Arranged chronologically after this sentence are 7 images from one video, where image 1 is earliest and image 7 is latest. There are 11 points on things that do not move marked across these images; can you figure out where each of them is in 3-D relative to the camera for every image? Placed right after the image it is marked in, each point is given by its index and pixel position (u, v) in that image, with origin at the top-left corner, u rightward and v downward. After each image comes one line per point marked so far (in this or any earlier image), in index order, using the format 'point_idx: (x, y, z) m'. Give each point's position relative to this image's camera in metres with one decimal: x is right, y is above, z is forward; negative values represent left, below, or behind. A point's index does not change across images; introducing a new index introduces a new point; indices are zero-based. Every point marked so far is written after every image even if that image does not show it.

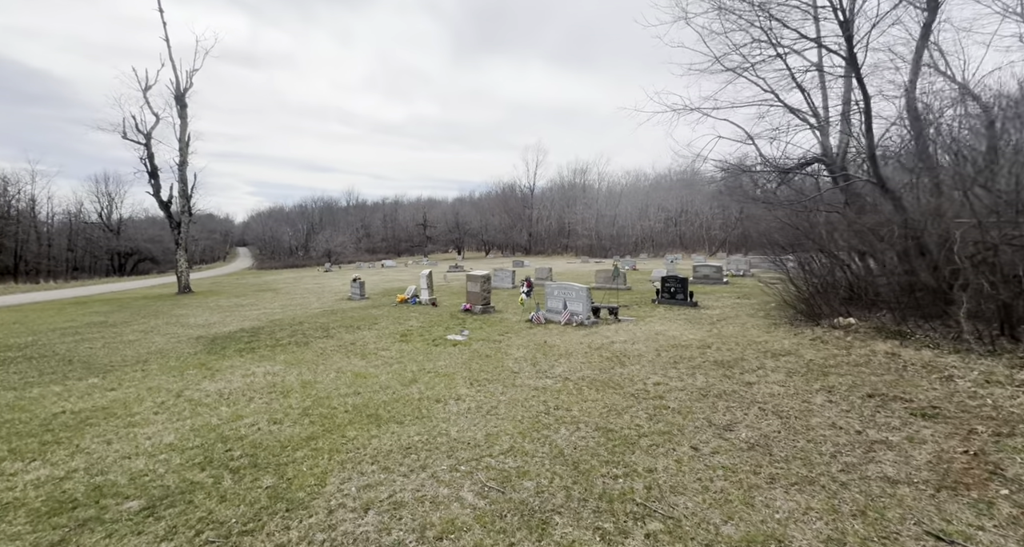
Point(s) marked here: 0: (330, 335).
0: (-4.1, -1.4, +10.4) m
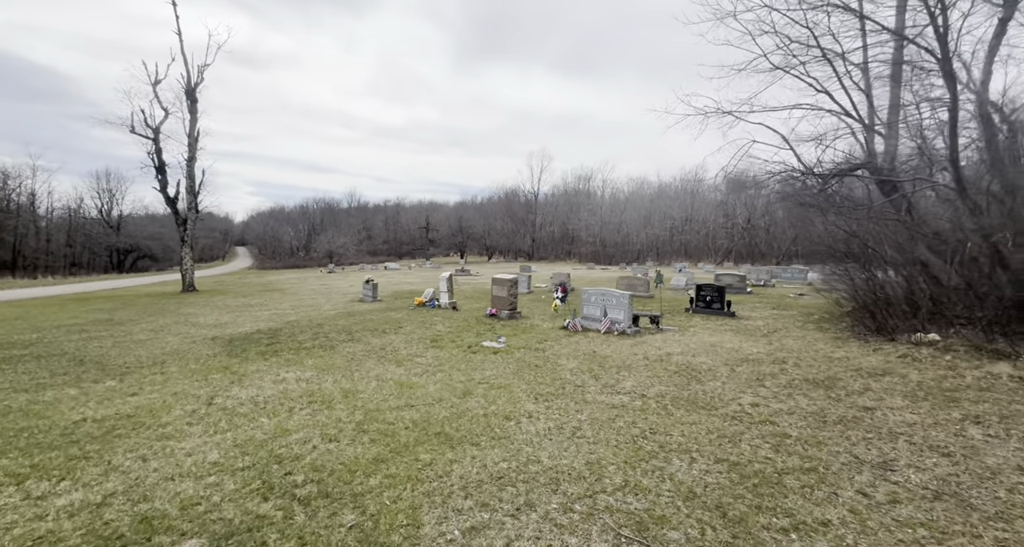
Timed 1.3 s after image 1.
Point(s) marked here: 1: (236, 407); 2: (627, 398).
0: (-3.3, -1.4, +9.9) m
1: (-3.2, -1.6, +5.4) m
2: (+1.3, -1.3, +4.9) m
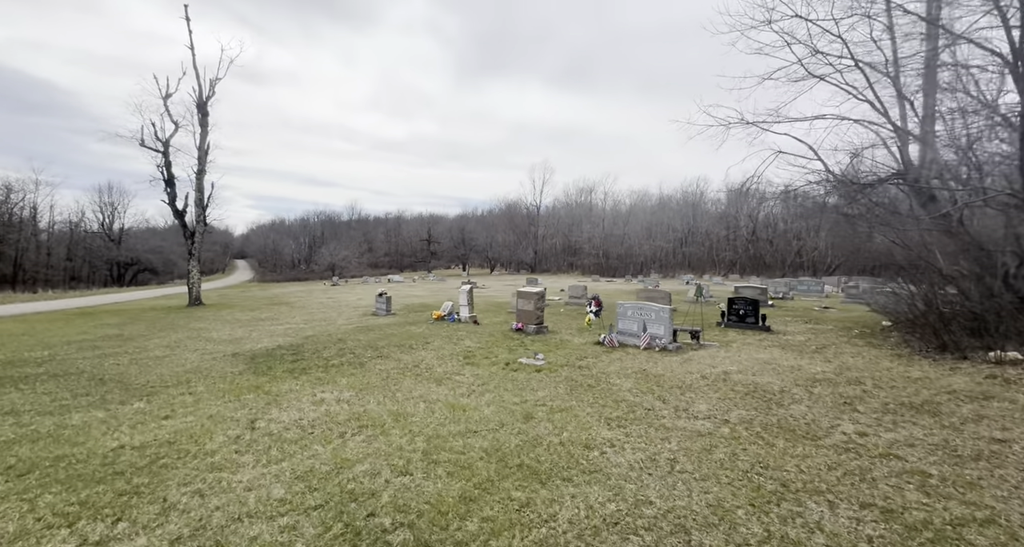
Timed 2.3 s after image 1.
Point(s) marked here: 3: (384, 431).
0: (-2.6, -1.7, +9.5) m
1: (-2.5, -1.8, +5.1) m
2: (+2.0, -1.5, +4.6) m
3: (-1.3, -1.7, +4.9) m
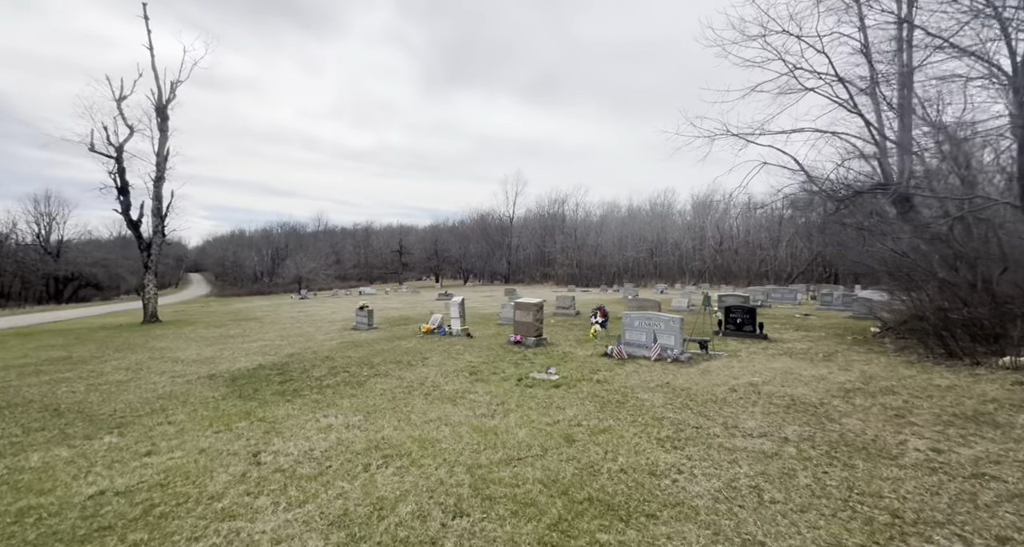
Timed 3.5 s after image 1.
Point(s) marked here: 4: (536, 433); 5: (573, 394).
0: (-2.5, -1.9, +8.9) m
1: (-2.1, -1.9, +4.5) m
2: (+2.4, -1.6, +4.3) m
3: (-0.9, -1.8, +4.4) m
4: (+0.2, -1.7, +5.0) m
5: (+0.9, -1.7, +6.6) m
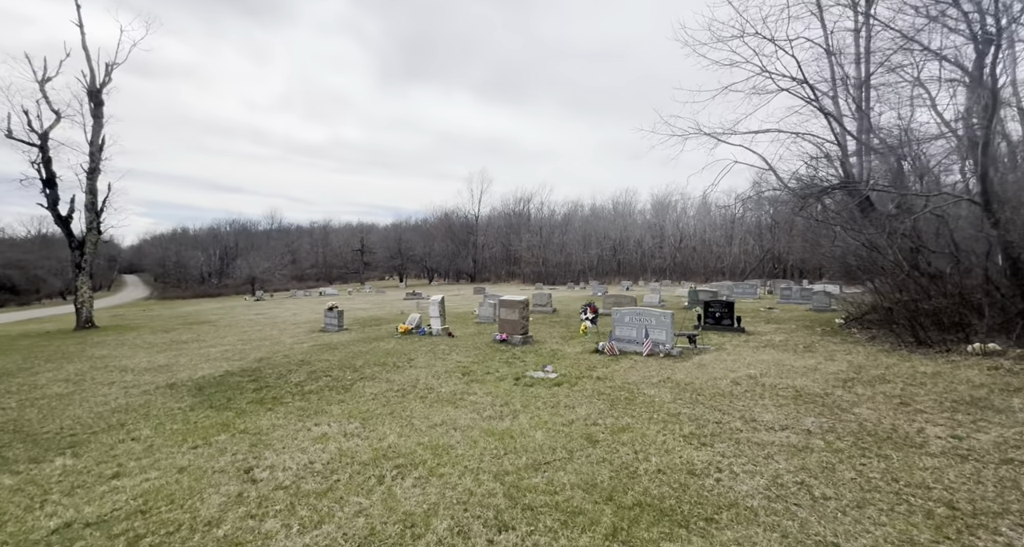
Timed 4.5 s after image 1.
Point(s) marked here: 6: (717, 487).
0: (-2.6, -1.9, +8.5) m
1: (-1.9, -1.9, +4.1) m
2: (+2.6, -1.5, +4.3) m
3: (-0.7, -1.7, +4.1) m
4: (+0.4, -1.7, +4.8) m
5: (+0.9, -1.6, +6.4) m
6: (+1.5, -1.5, +3.3) m
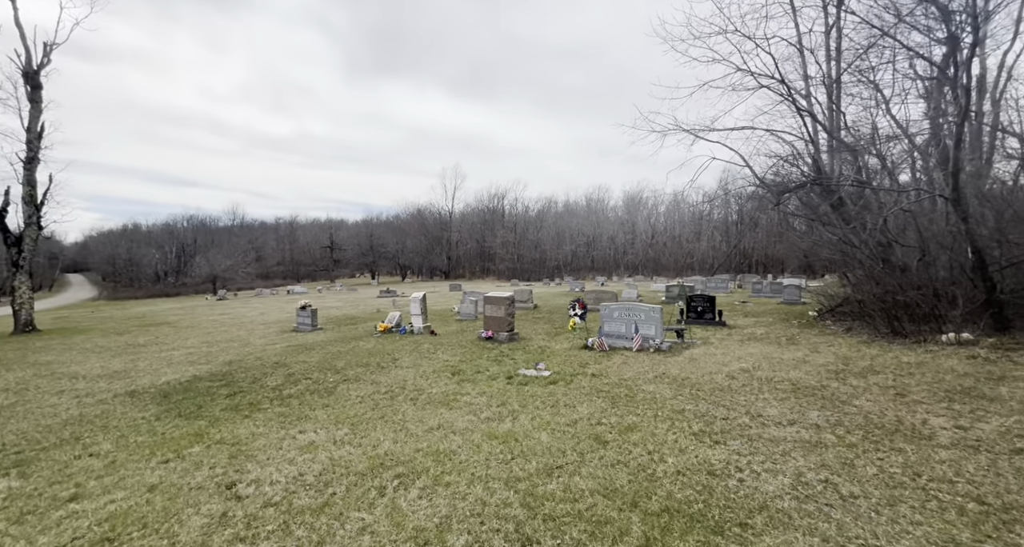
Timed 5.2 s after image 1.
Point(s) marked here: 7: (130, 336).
0: (-2.8, -1.8, +8.1) m
1: (-1.8, -1.9, +3.8) m
2: (+2.7, -1.4, +4.2) m
3: (-0.6, -1.7, +3.9) m
4: (+0.5, -1.6, +4.6) m
5: (+0.8, -1.6, +6.2) m
6: (+1.6, -1.5, +3.2) m
7: (-13.4, -2.2, +16.6) m
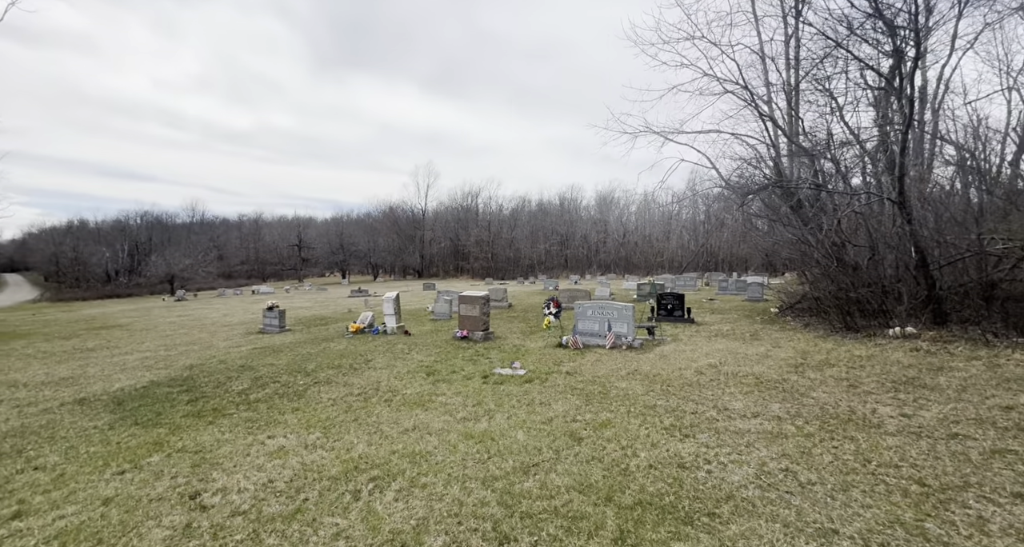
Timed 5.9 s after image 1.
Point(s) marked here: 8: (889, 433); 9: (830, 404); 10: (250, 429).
0: (-3.2, -1.8, +8.0) m
1: (-2.0, -1.9, +3.7) m
2: (+2.5, -1.4, +4.4) m
3: (-0.8, -1.7, +3.9) m
4: (+0.2, -1.6, +4.7) m
5: (+0.5, -1.6, +6.3) m
6: (+1.4, -1.5, +3.4) m
7: (-14.2, -2.3, +15.9) m
8: (+3.2, -1.4, +3.9) m
9: (+3.3, -1.4, +4.9) m
10: (-3.2, -1.9, +5.9) m
